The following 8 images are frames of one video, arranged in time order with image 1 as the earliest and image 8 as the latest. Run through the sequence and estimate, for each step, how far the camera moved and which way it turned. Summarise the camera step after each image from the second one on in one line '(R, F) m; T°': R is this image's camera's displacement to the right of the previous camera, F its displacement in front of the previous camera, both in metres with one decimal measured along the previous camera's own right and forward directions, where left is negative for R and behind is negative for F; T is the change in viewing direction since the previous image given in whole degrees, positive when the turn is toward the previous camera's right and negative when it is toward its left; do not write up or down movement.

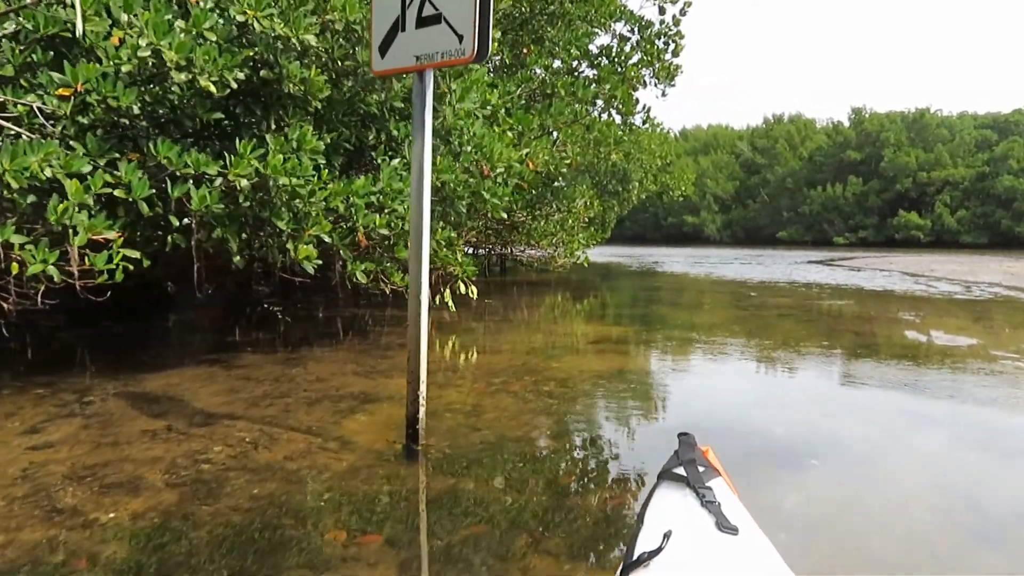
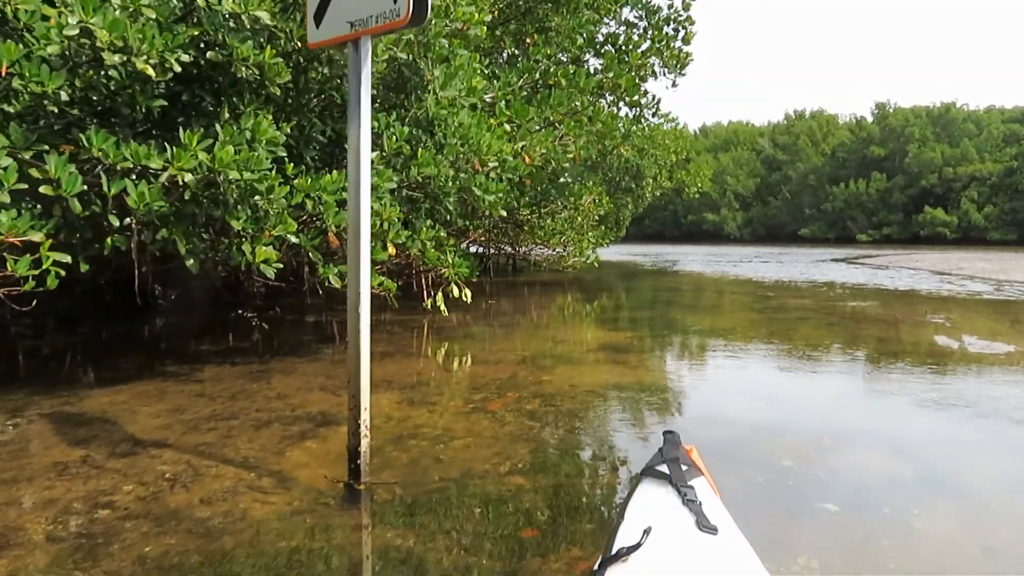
(+0.2, +0.6) m; -1°
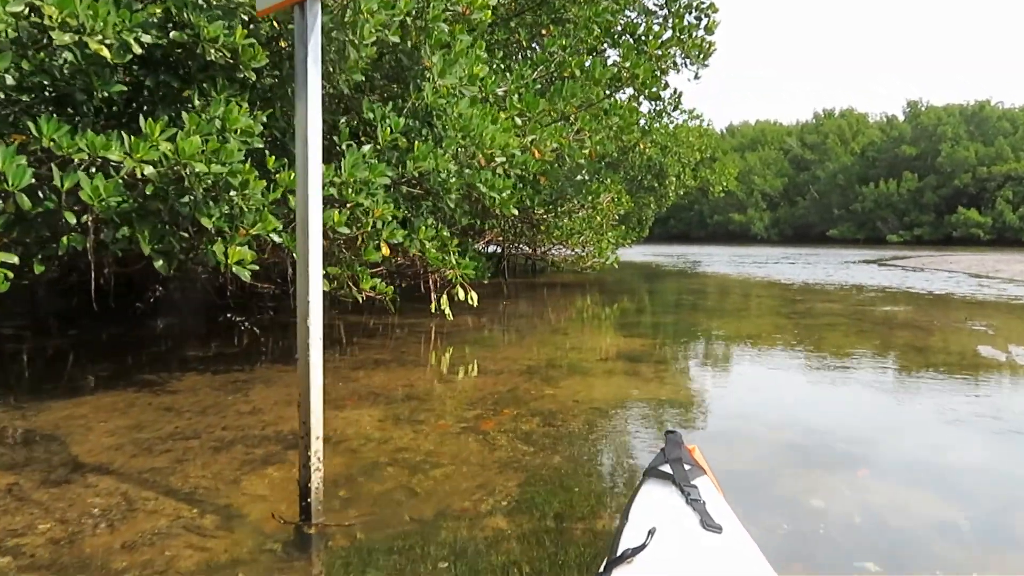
(+0.2, +0.5) m; -2°
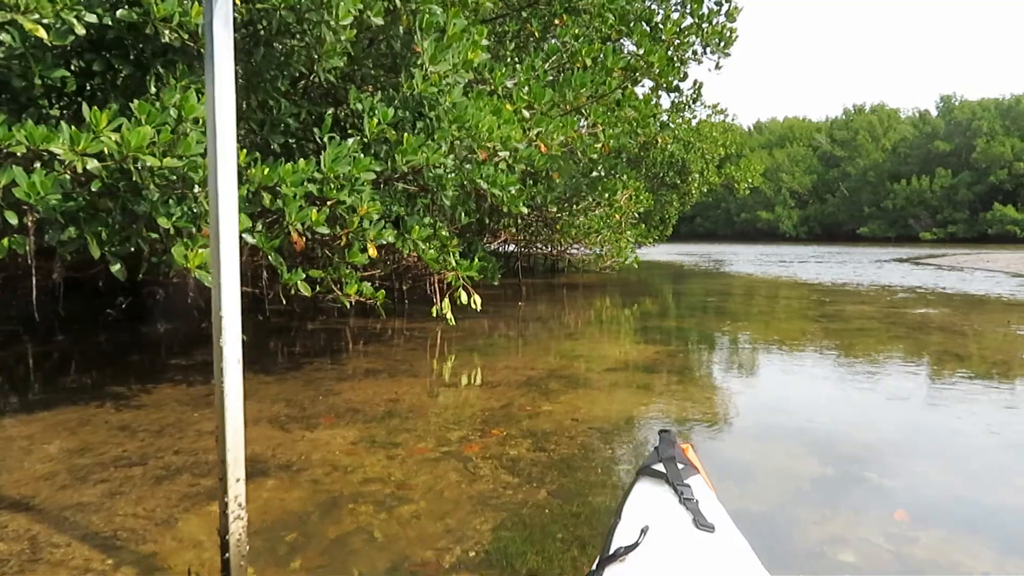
(+0.2, +0.5) m; -2°
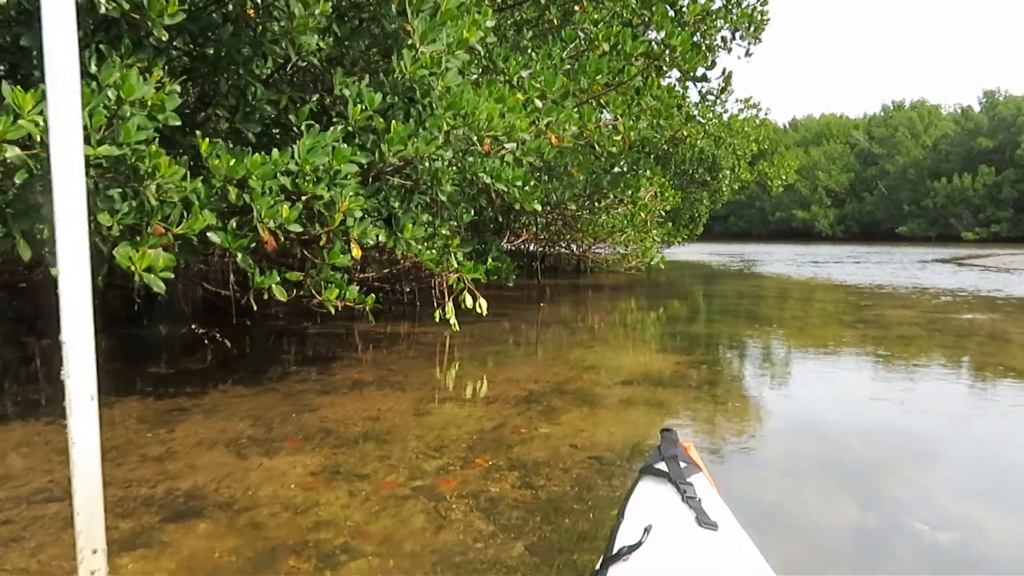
(+0.2, +0.6) m; -2°
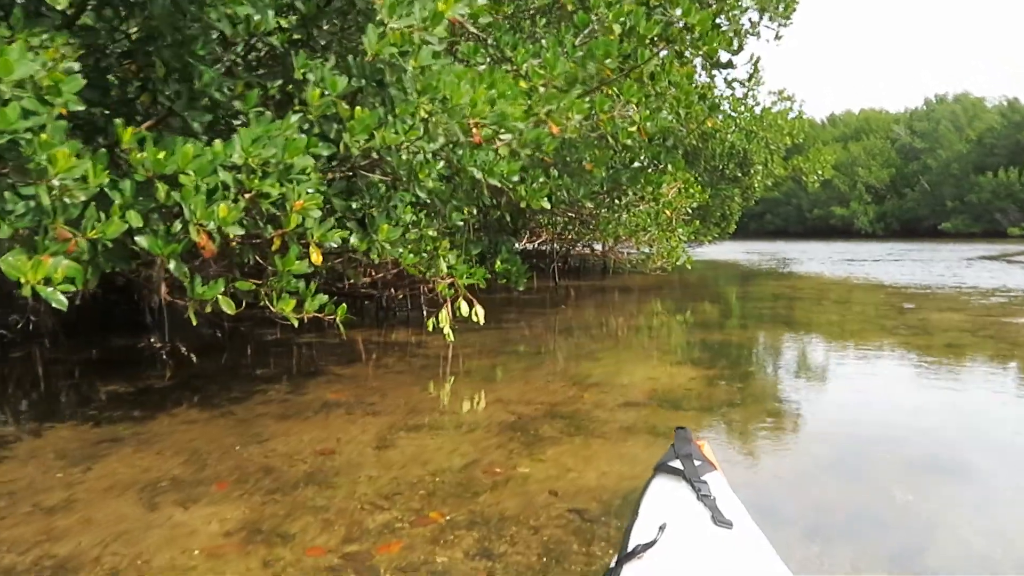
(+0.3, +0.7) m; -2°
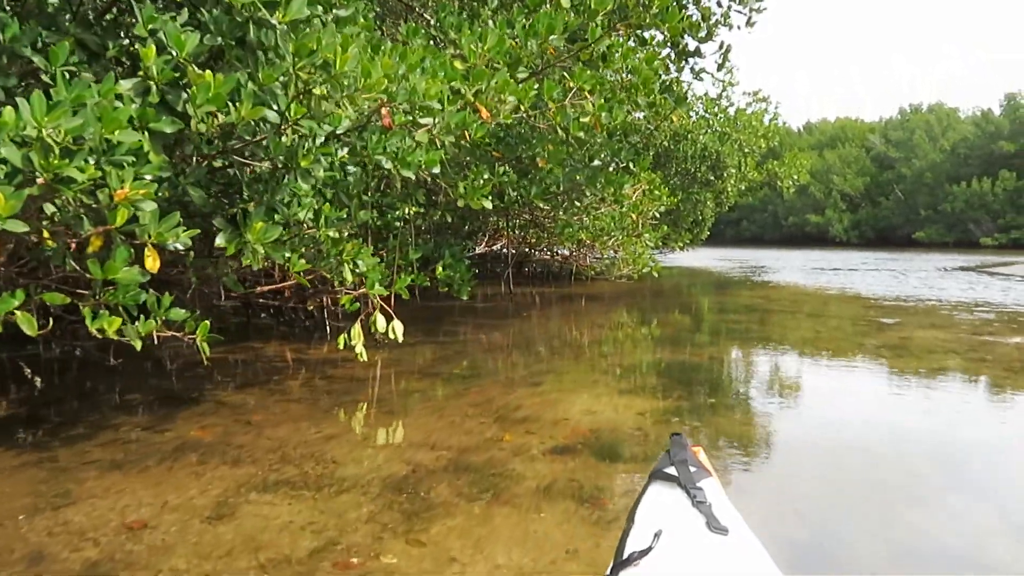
(+0.3, +0.9) m; +2°
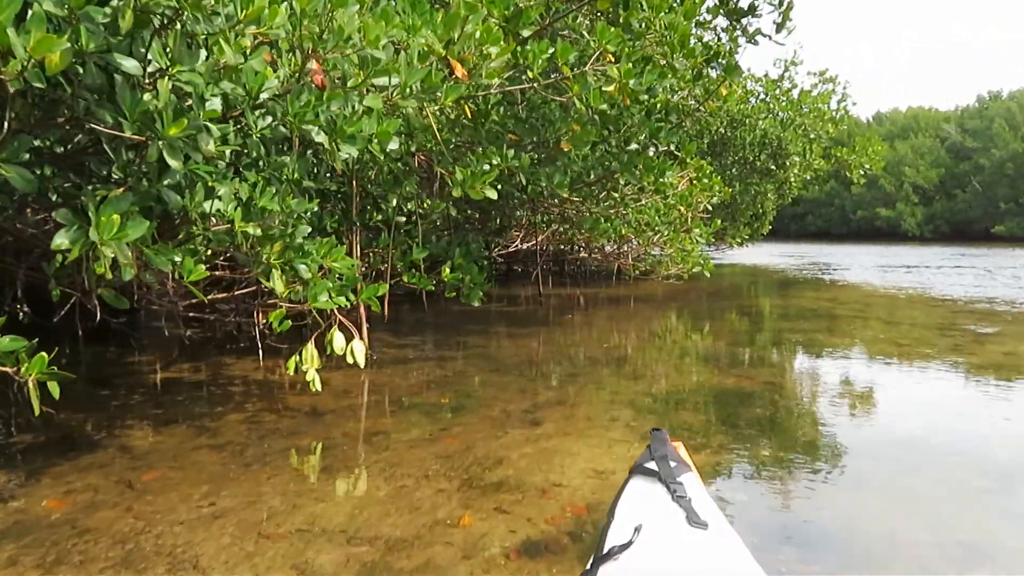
(+0.3, +1.2) m; -4°
